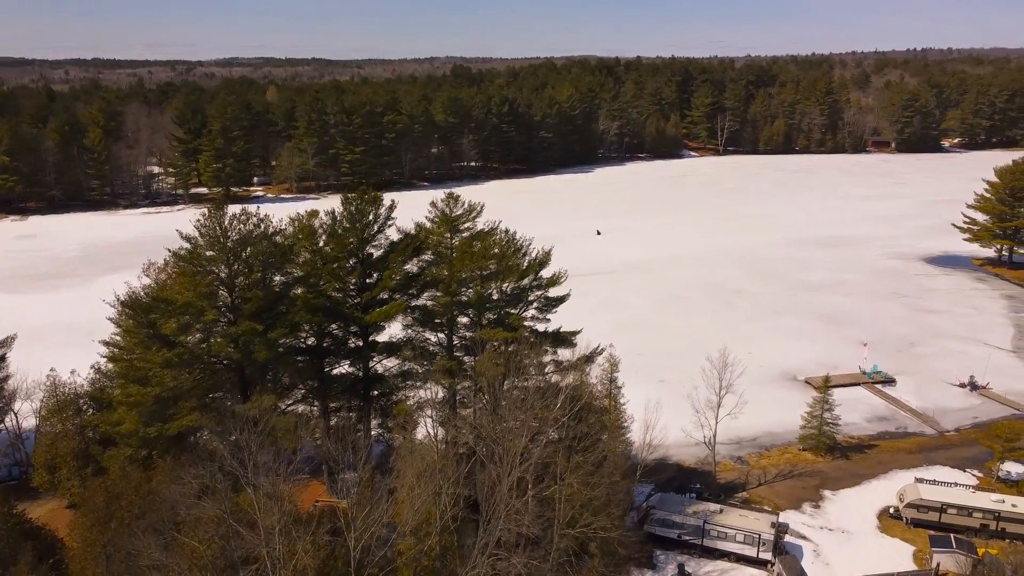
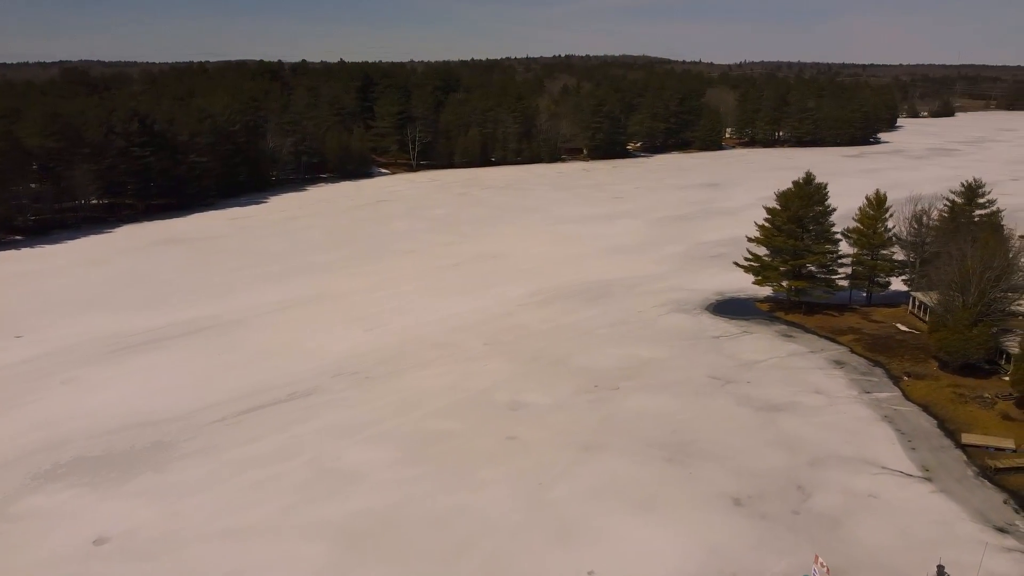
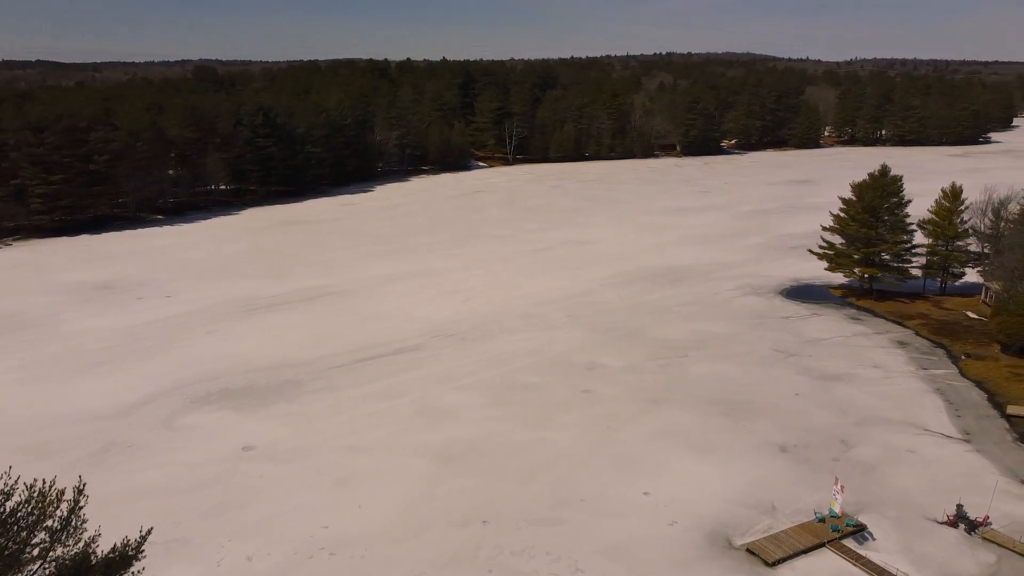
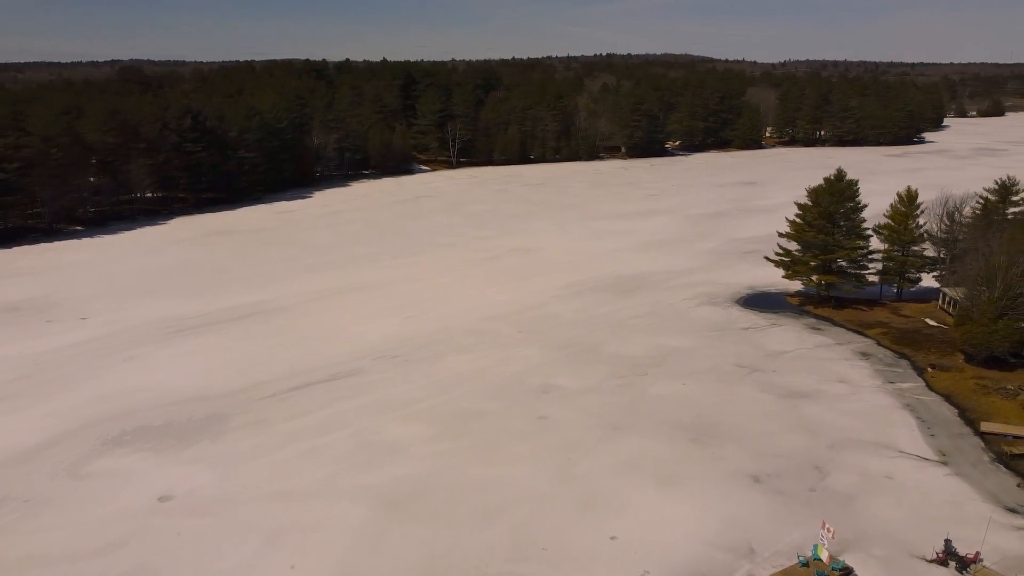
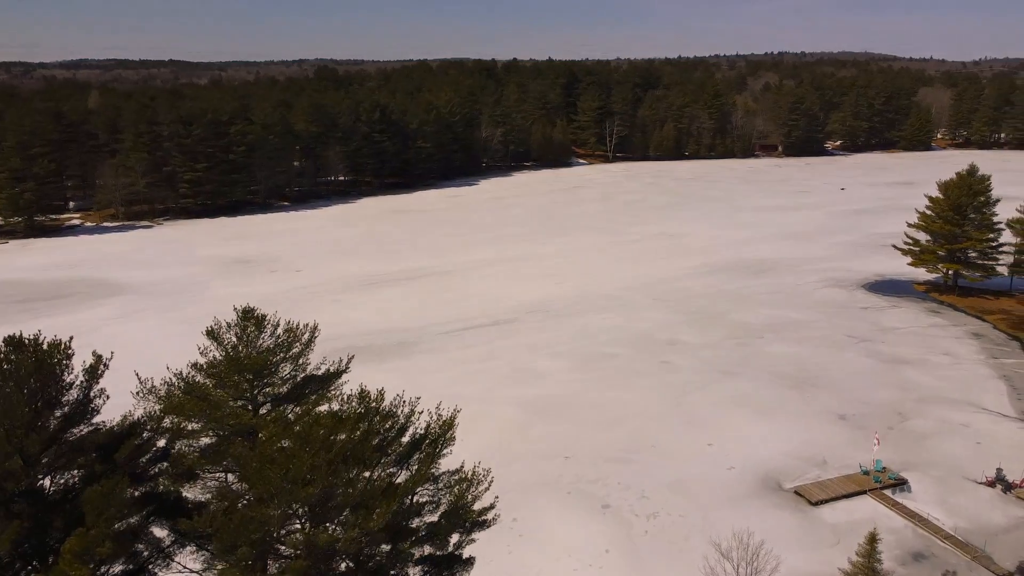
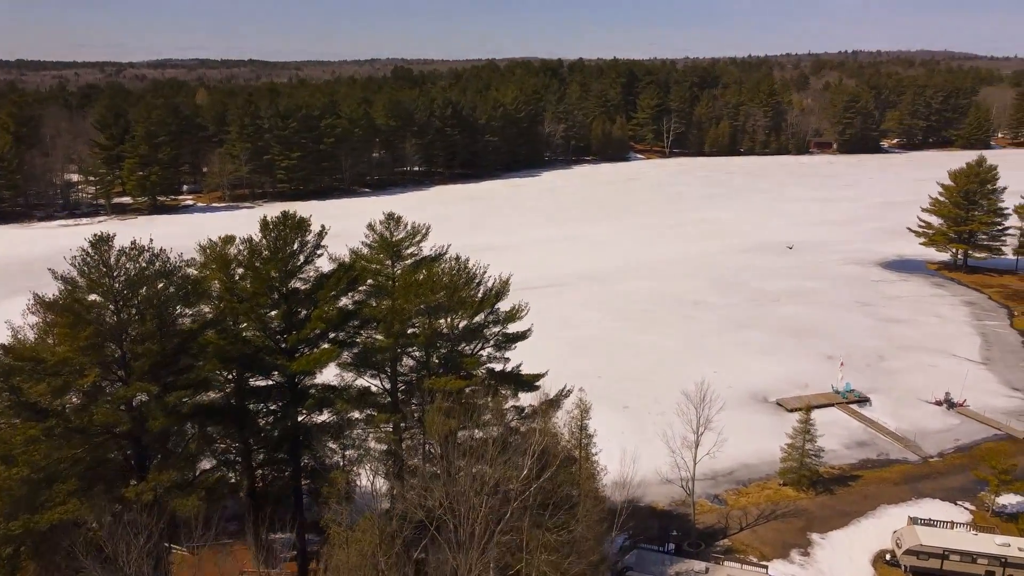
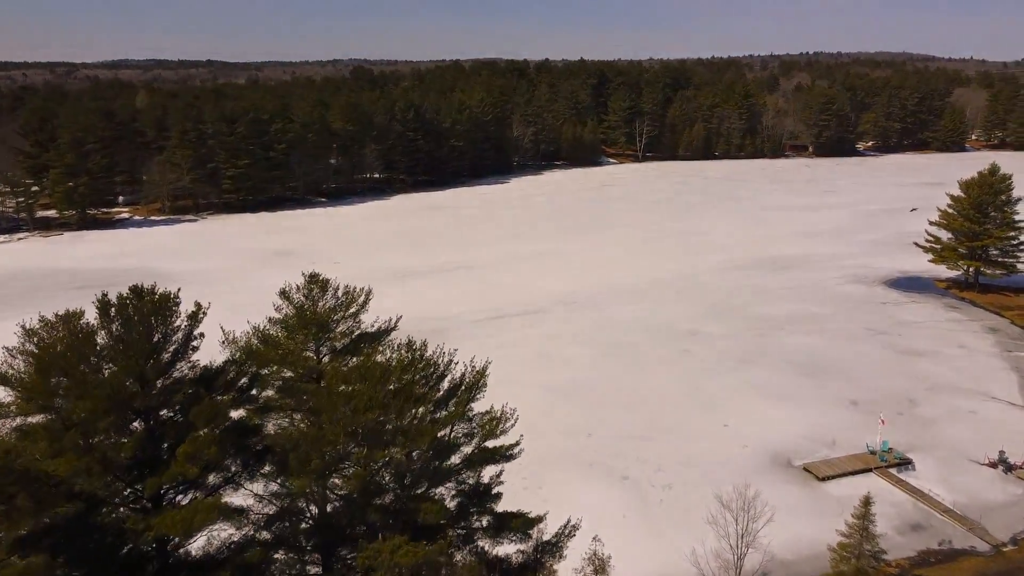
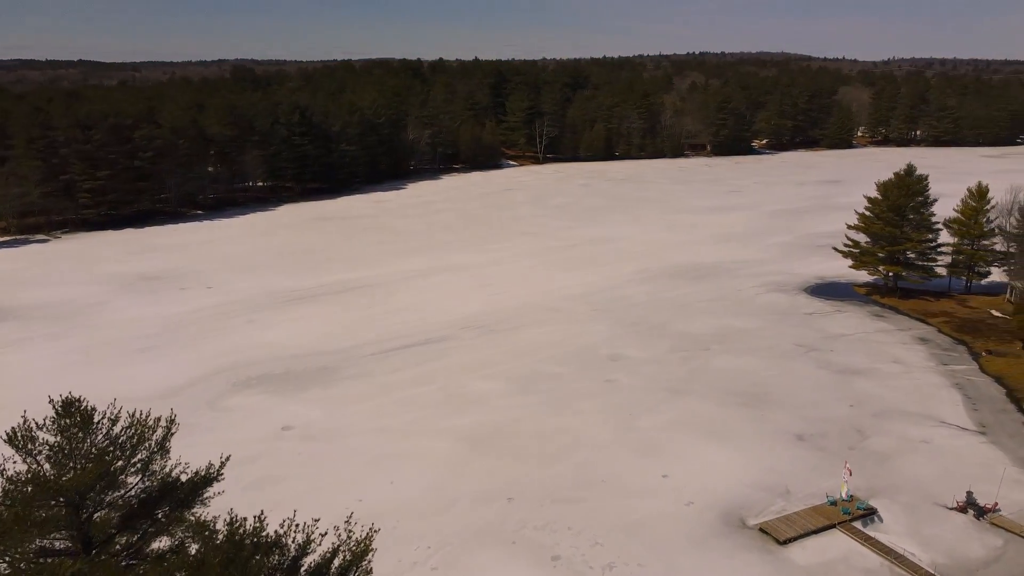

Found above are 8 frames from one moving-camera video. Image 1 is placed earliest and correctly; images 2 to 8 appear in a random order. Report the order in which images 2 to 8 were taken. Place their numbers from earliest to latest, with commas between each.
6, 7, 5, 8, 3, 4, 2
